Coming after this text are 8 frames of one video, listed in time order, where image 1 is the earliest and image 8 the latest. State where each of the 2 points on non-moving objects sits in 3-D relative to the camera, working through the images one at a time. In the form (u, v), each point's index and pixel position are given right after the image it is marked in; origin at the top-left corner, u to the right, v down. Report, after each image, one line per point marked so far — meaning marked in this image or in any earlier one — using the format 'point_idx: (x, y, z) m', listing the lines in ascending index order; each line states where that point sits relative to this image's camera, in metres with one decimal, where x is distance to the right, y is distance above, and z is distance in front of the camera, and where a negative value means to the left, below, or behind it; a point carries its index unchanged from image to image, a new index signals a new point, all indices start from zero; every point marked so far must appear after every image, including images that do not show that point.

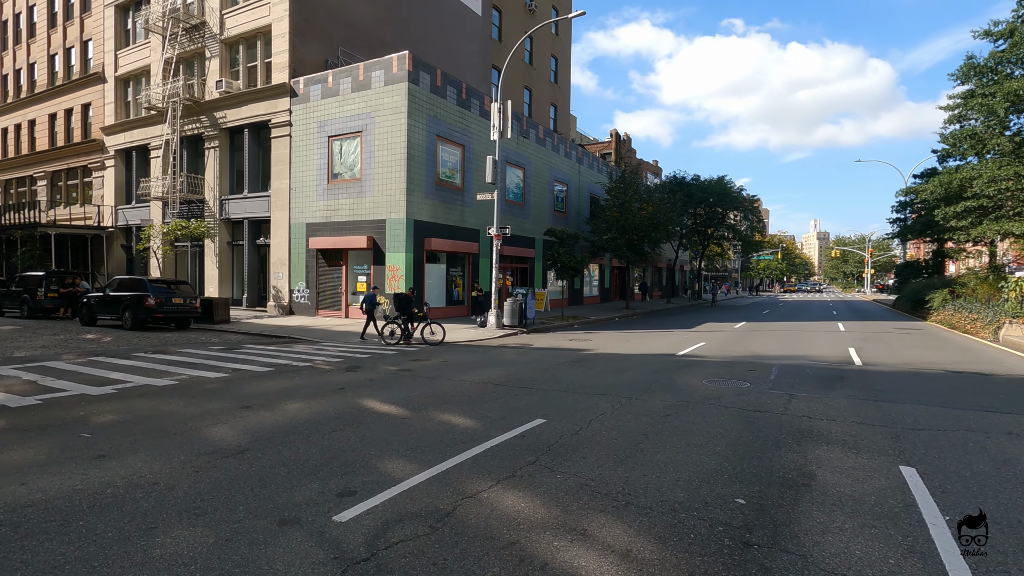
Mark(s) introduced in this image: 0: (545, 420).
0: (+0.4, -1.6, +6.6) m
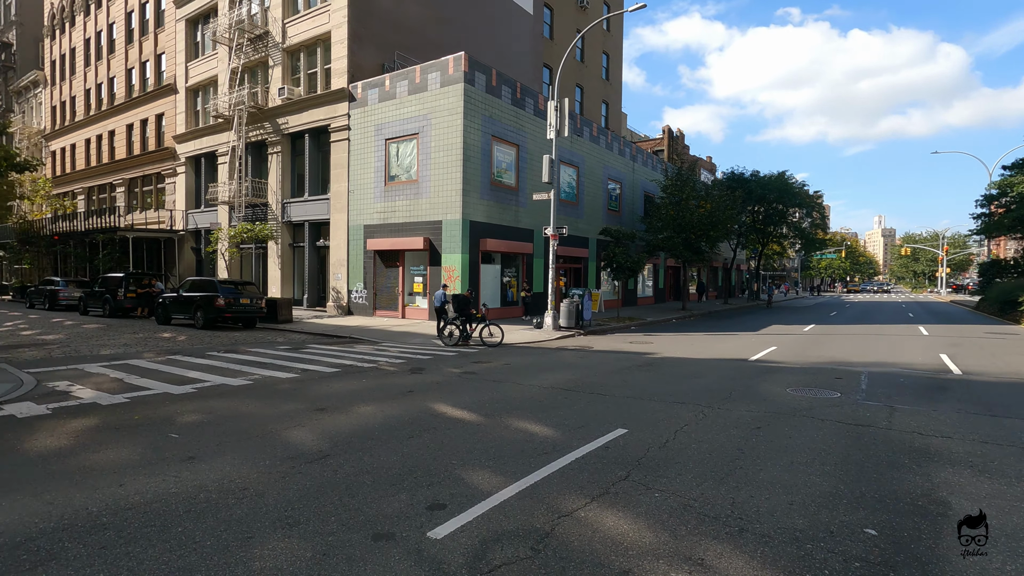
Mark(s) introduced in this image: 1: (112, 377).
0: (+1.3, -1.7, +6.3) m
1: (-7.6, -1.7, +10.1) m
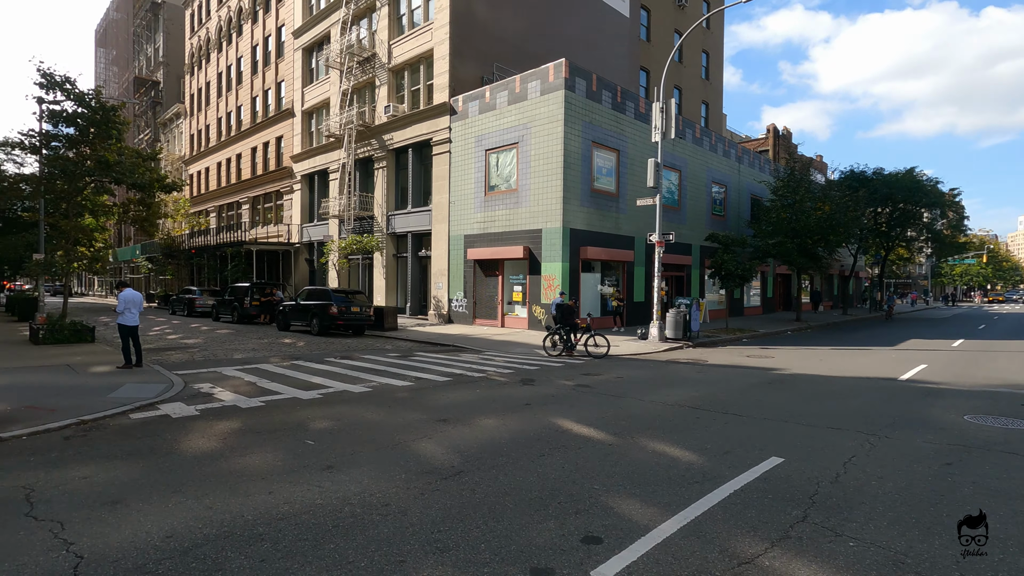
0: (+2.8, -1.8, +5.5) m
1: (-5.3, -1.9, +10.8) m
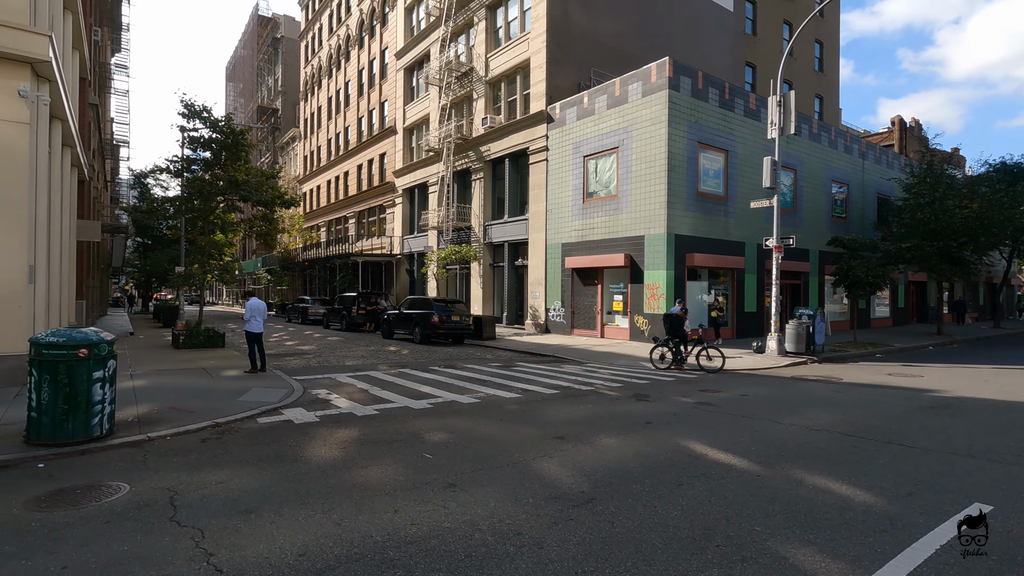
0: (+4.0, -1.8, +4.5) m
1: (-3.1, -2.0, +11.0) m
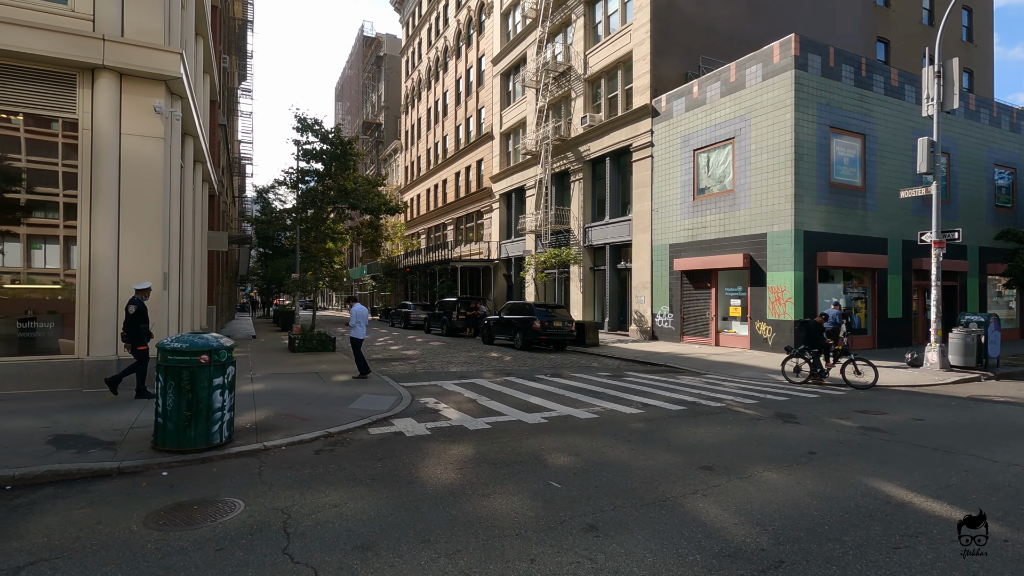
0: (+5.1, -1.8, +2.9) m
1: (-0.9, -2.1, +10.5) m
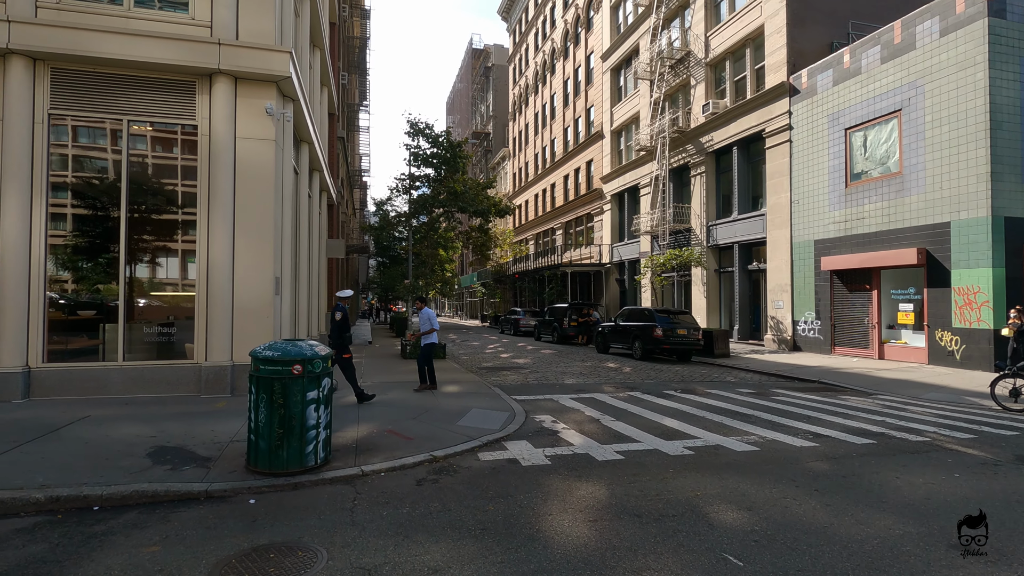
0: (+5.6, -1.7, +0.4) m
1: (+1.3, -2.2, +9.1) m
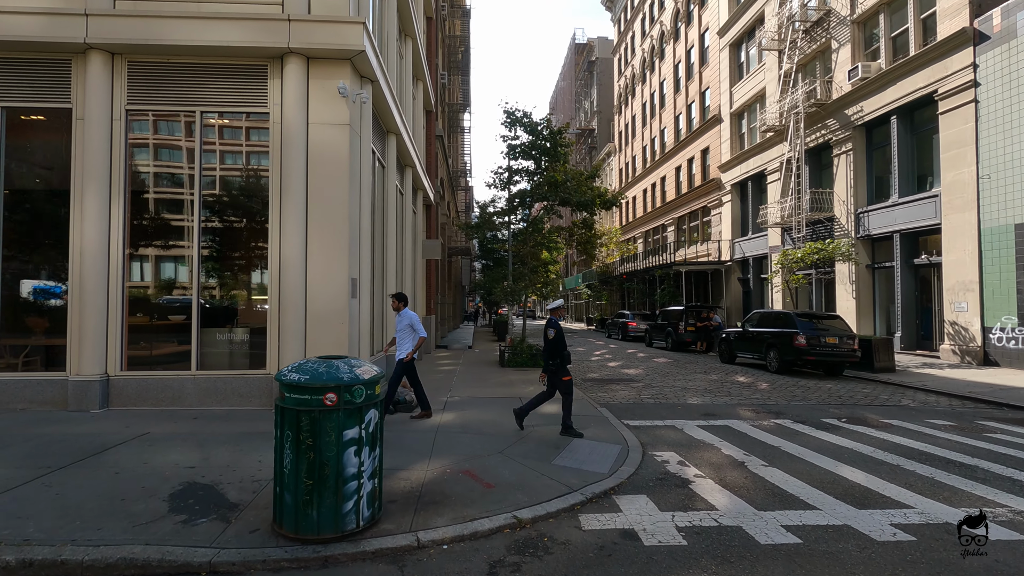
0: (+5.3, -1.6, -2.5) m
1: (+2.8, -2.1, +6.9) m
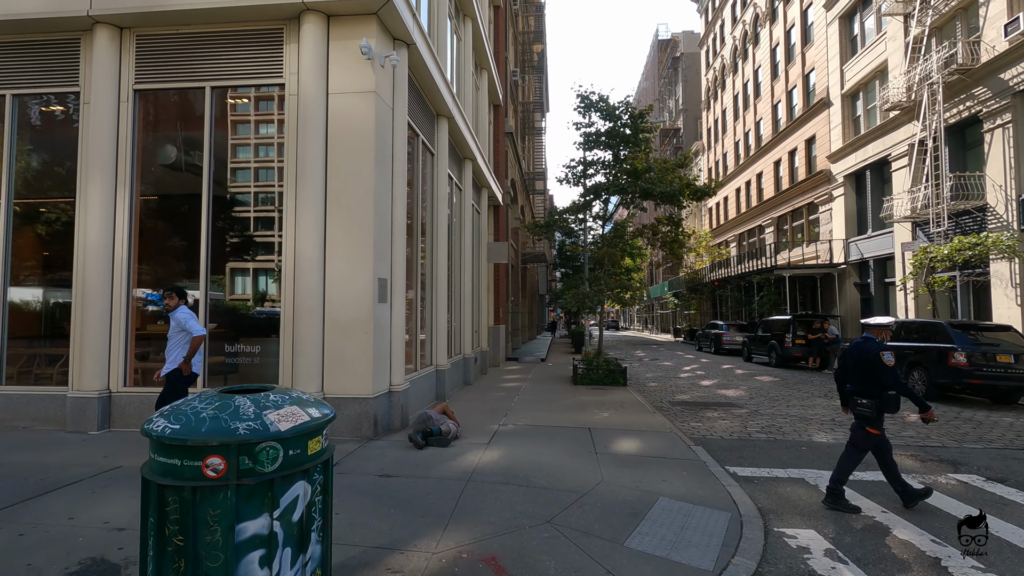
0: (+4.3, -1.4, -5.2) m
1: (+3.2, -2.1, +4.4) m
